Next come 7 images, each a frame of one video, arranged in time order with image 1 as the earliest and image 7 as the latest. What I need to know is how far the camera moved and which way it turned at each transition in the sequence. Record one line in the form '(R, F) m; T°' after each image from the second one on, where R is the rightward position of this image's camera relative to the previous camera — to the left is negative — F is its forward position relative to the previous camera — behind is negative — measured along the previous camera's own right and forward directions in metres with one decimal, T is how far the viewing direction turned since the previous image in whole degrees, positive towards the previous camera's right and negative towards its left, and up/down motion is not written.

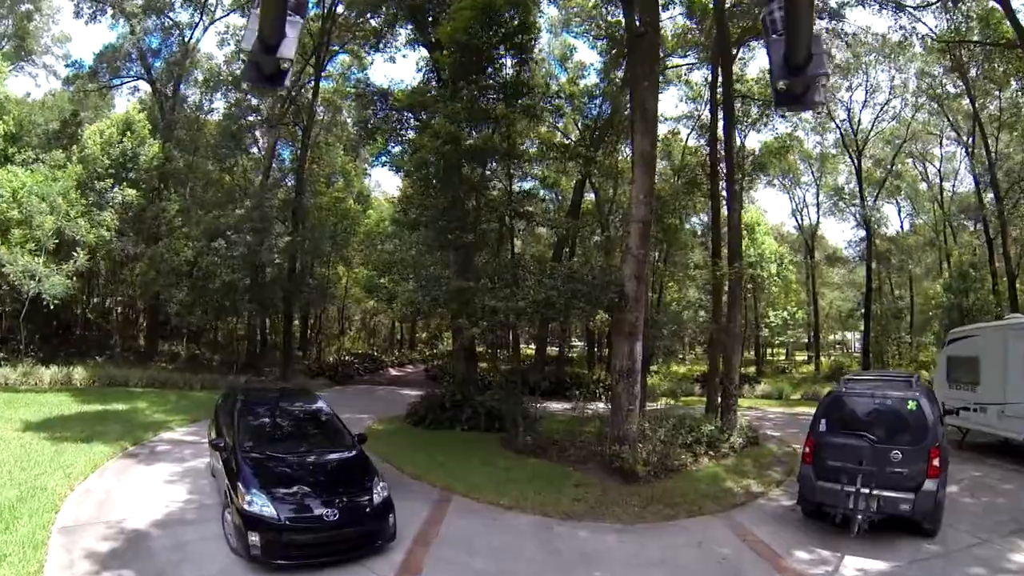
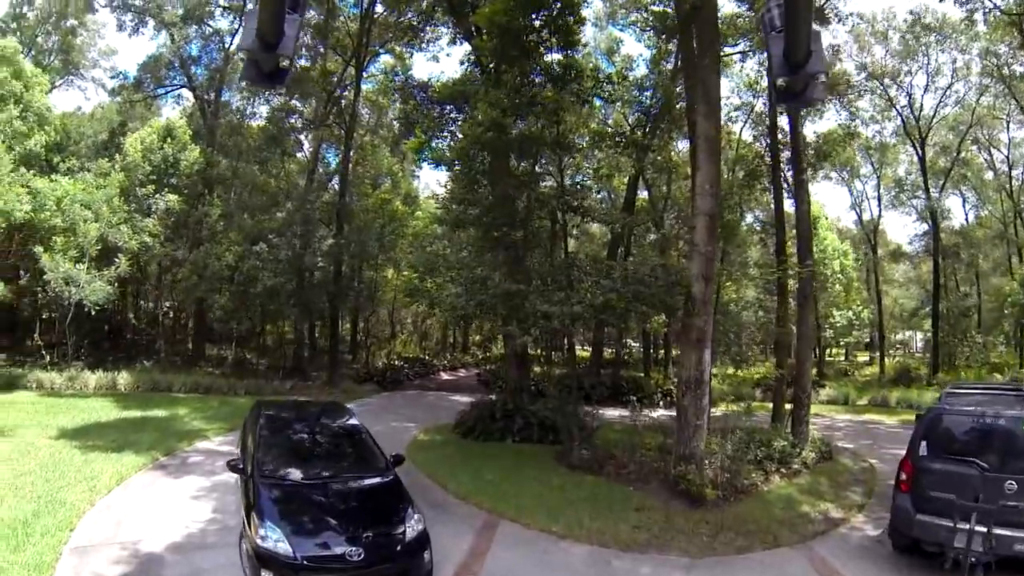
(0.0, +0.7) m; -3°
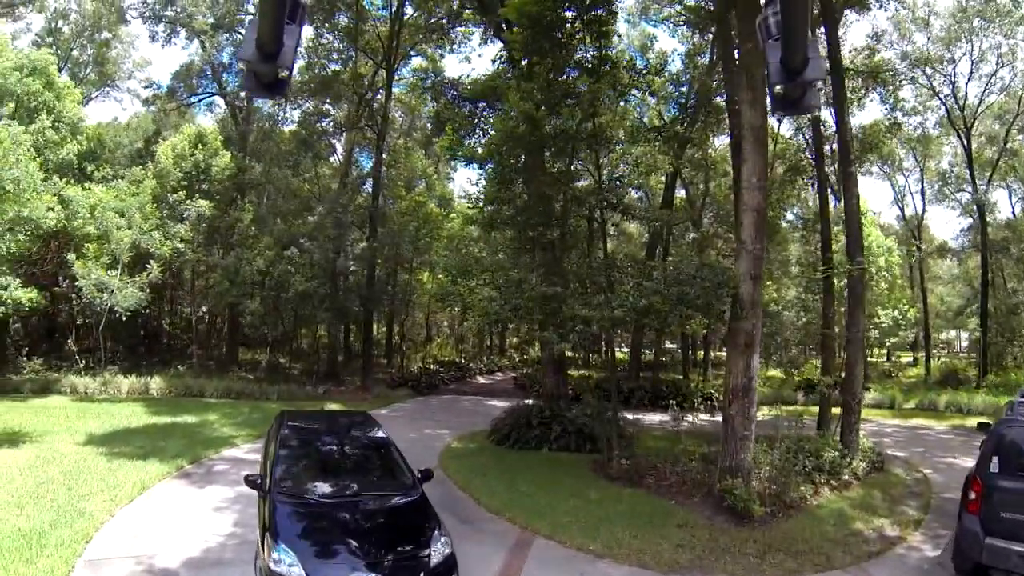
(0.0, +0.3) m; -2°
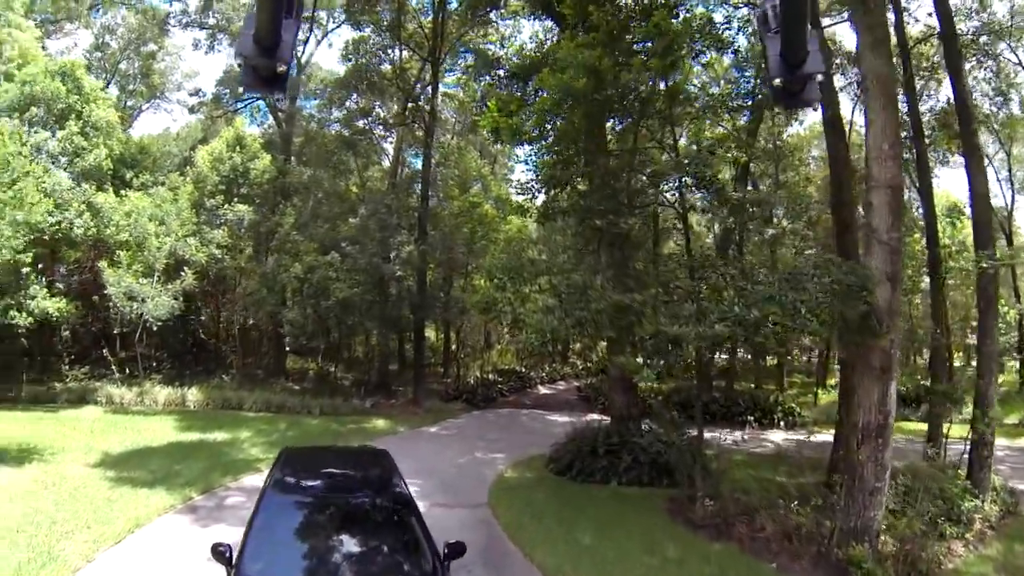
(0.0, +1.3) m; -4°
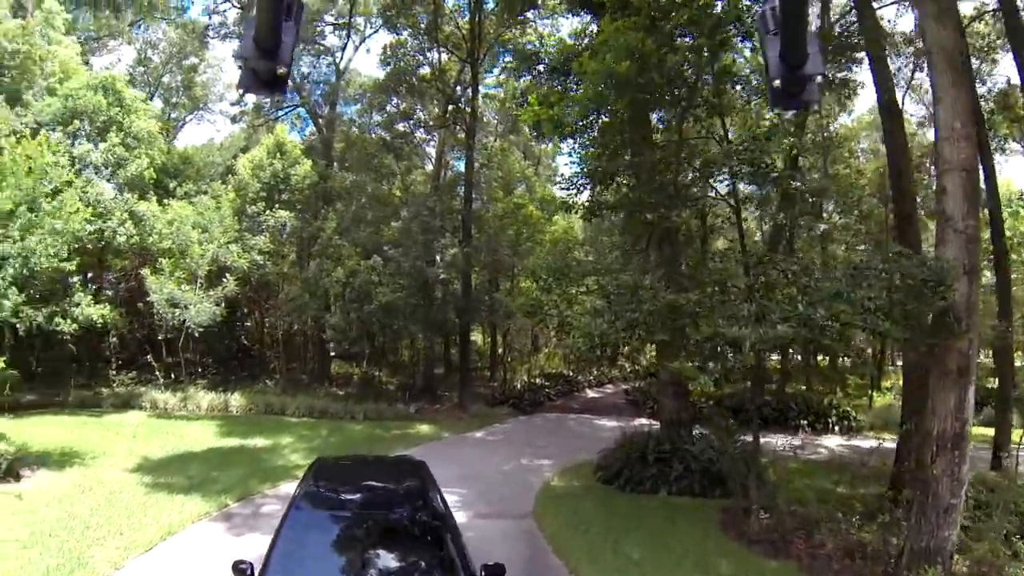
(0.0, +0.3) m; -3°
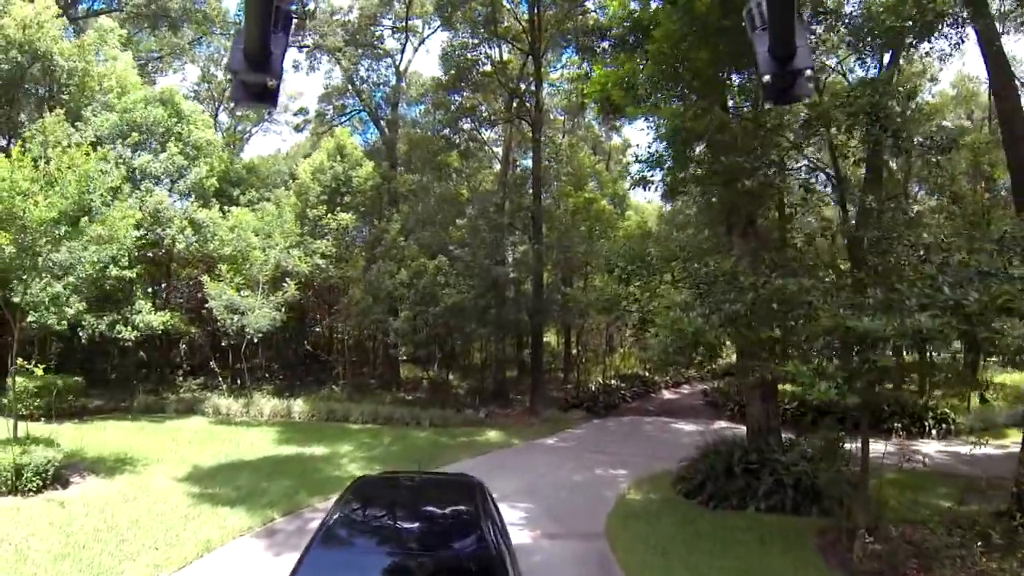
(0.0, +0.8) m; -5°
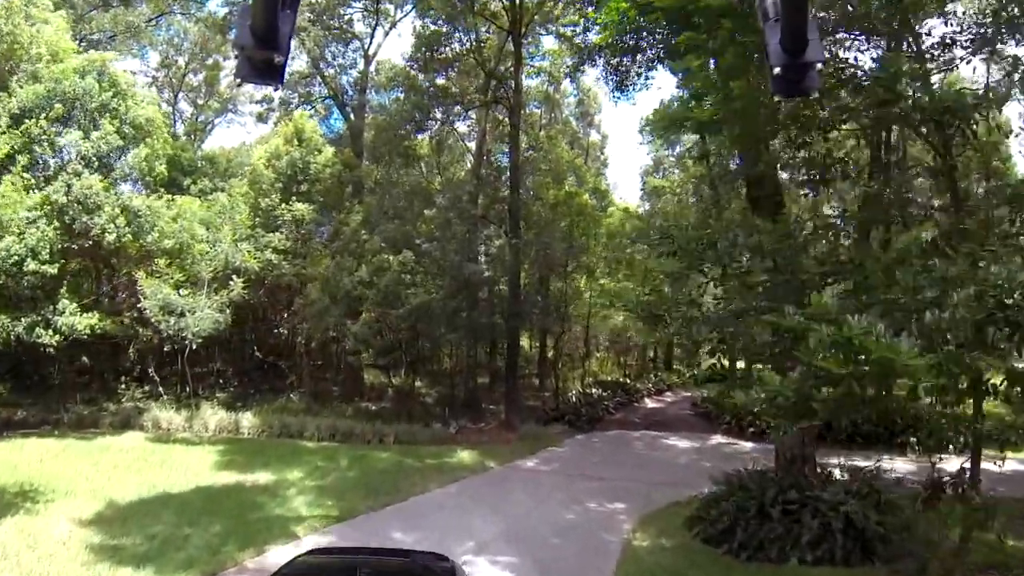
(-0.1, +1.6) m; +2°
